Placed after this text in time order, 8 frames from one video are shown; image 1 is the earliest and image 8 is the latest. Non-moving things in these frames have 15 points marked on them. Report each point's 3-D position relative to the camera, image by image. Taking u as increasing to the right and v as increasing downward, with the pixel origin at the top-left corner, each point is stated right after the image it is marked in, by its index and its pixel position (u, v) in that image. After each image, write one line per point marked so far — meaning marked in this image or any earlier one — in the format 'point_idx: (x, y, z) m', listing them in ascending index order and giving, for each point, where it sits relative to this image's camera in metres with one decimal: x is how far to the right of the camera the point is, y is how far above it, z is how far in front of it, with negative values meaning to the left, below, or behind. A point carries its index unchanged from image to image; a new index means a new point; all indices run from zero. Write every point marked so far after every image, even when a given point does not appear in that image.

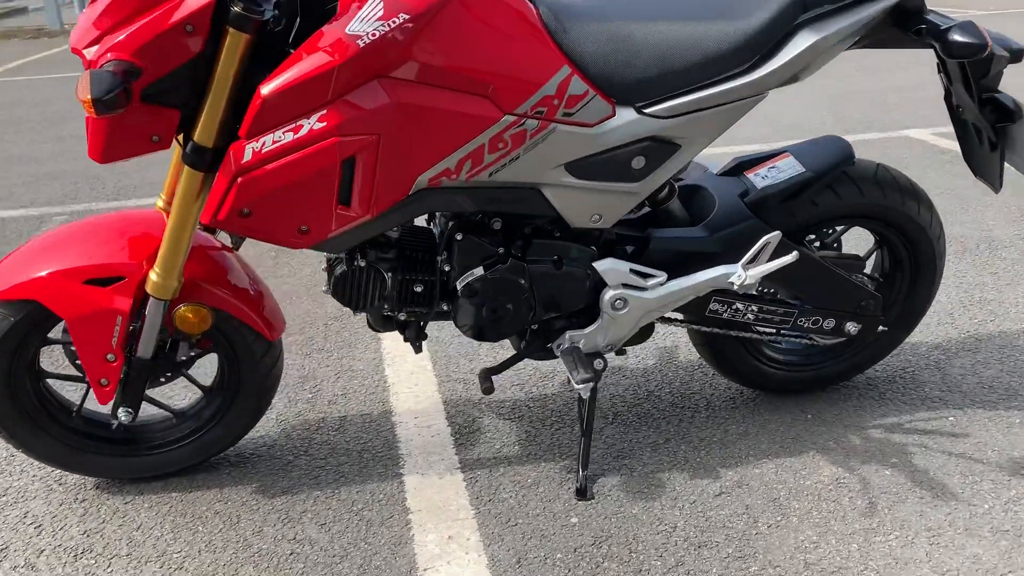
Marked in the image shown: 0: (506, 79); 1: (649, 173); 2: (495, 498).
0: (0.0, +0.4, +1.8) m
1: (+0.3, +0.3, +2.0) m
2: (0.0, -0.5, +2.2) m
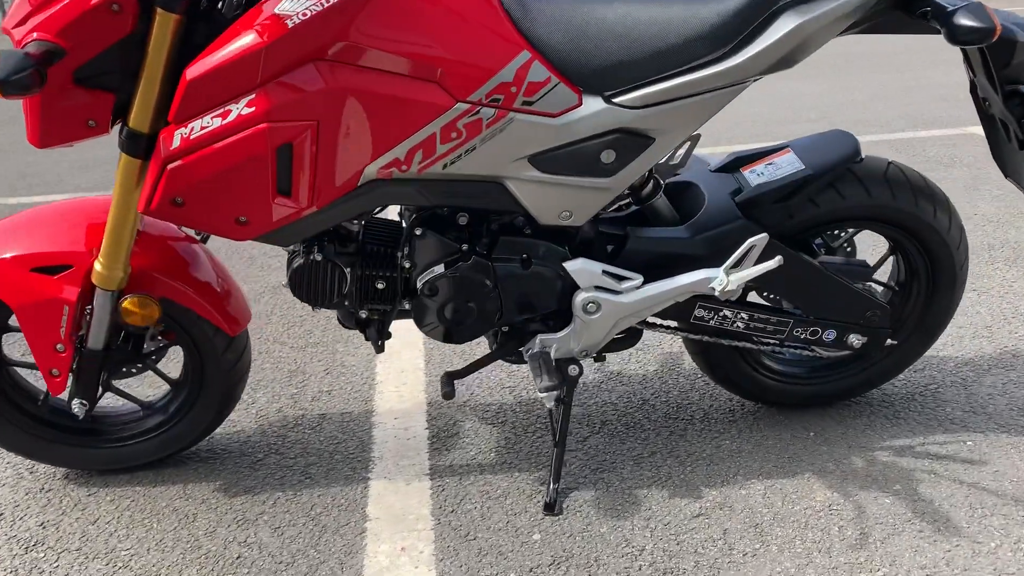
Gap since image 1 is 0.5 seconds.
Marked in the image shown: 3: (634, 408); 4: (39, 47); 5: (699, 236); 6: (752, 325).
0: (-0.1, +0.4, +1.7) m
1: (+0.2, +0.3, +1.9) m
2: (-0.1, -0.5, +2.1) m
3: (+0.3, -0.3, +2.5) m
4: (-0.8, +0.4, +1.5) m
5: (+0.4, +0.1, +2.0) m
6: (+0.6, -0.1, +2.1) m
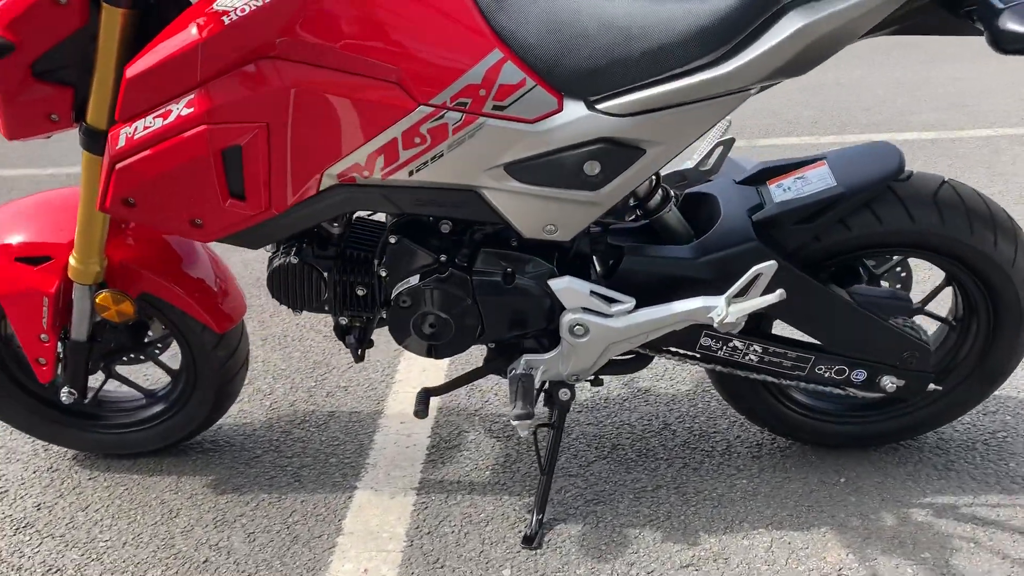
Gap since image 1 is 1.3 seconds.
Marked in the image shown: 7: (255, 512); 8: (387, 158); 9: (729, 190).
0: (-0.2, +0.4, +1.6) m
1: (+0.2, +0.2, +1.7) m
2: (-0.2, -0.5, +2.0) m
3: (+0.4, -0.4, +2.3) m
4: (-0.9, +0.4, +1.5) m
5: (+0.4, +0.1, +1.8) m
6: (+0.5, -0.1, +1.9) m
7: (-0.6, -0.5, +2.1) m
8: (-0.2, +0.2, +1.6) m
9: (+0.5, +0.2, +1.9) m
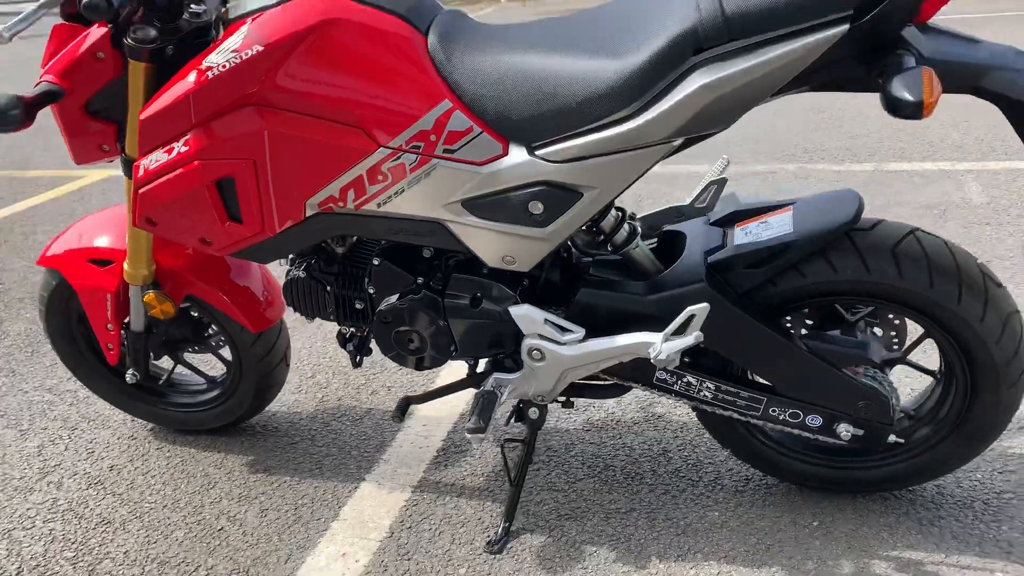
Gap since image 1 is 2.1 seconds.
0: (-0.3, +0.4, +1.8) m
1: (+0.1, +0.1, +1.8) m
2: (-0.2, -0.6, +2.2) m
3: (+0.4, -0.5, +2.4) m
4: (-1.0, +0.4, +1.9) m
5: (+0.3, 0.0, +1.9) m
6: (+0.5, -0.2, +1.9) m
7: (-0.6, -0.5, +2.4) m
8: (-0.3, +0.2, +1.8) m
9: (+0.4, +0.1, +2.0) m
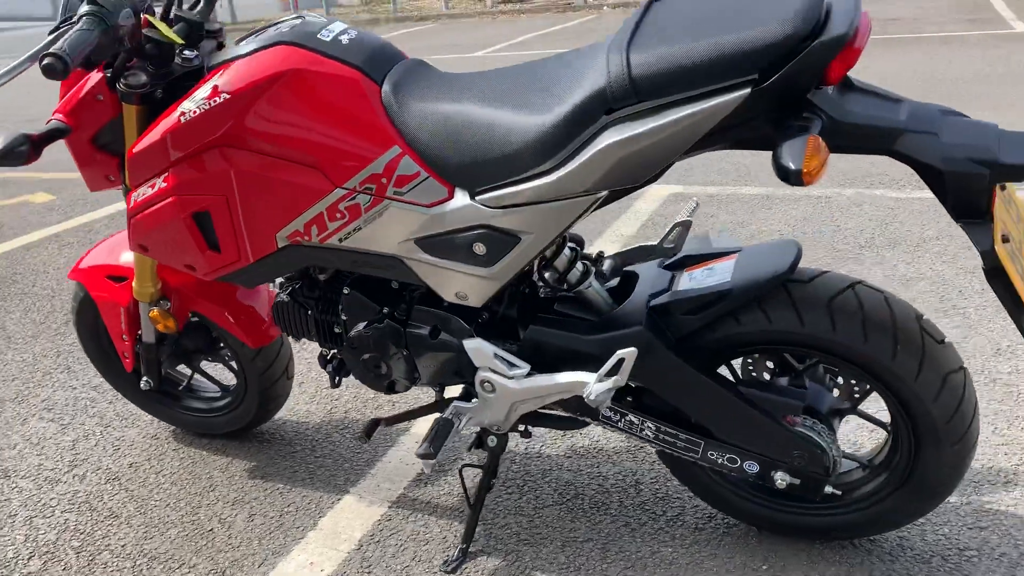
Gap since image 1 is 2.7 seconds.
0: (-0.4, +0.3, +1.9) m
1: (0.0, +0.1, +1.9) m
2: (-0.3, -0.7, +2.3) m
3: (+0.3, -0.5, +2.5) m
4: (-1.1, +0.4, +2.1) m
5: (+0.2, -0.1, +2.0) m
6: (+0.3, -0.3, +2.0) m
7: (-0.7, -0.6, +2.6) m
8: (-0.4, +0.1, +2.0) m
9: (+0.3, 0.0, +2.0) m
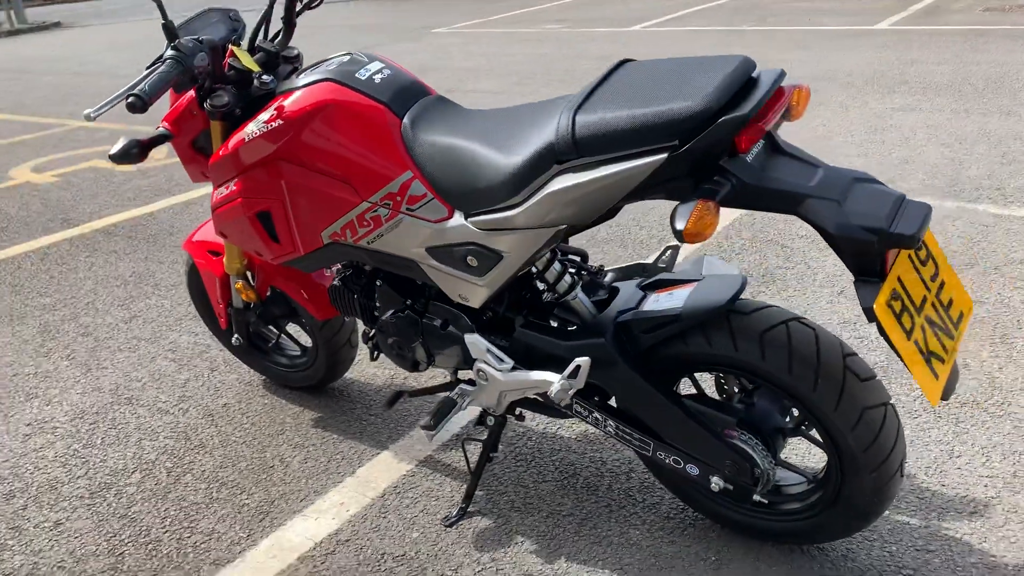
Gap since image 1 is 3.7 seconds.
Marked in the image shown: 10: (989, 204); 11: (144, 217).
0: (-0.4, +0.3, +2.3) m
1: (-0.1, 0.0, +2.2) m
2: (-0.3, -0.6, +2.7) m
3: (+0.3, -0.6, +2.8) m
4: (-1.0, +0.4, +2.6) m
5: (+0.1, -0.1, +2.3) m
6: (+0.3, -0.4, +2.3) m
7: (-0.7, -0.5, +3.1) m
8: (-0.4, +0.2, +2.4) m
9: (+0.3, 0.0, +2.3) m
10: (+2.6, +0.5, +4.8) m
11: (-2.4, +0.5, +5.8) m
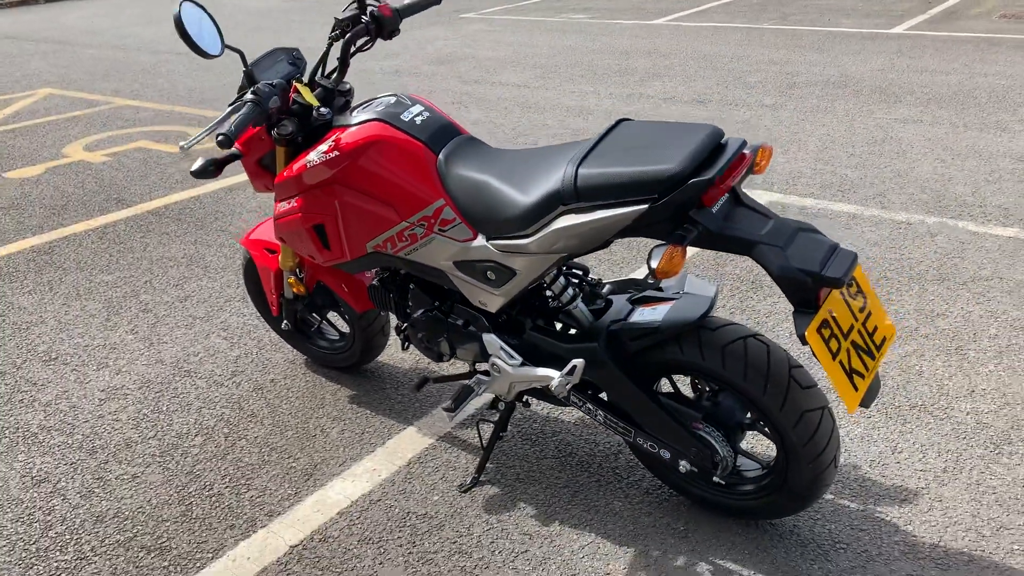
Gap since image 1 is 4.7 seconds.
0: (-0.3, +0.3, +2.8) m
1: (0.0, 0.0, +2.7) m
2: (-0.3, -0.6, +3.2) m
3: (+0.3, -0.6, +3.2) m
4: (-1.0, +0.5, +3.1) m
5: (+0.2, -0.2, +2.8) m
6: (+0.3, -0.4, +2.8) m
7: (-0.6, -0.5, +3.6) m
8: (-0.4, +0.1, +2.9) m
9: (+0.3, 0.0, +2.8) m
10: (+2.7, +0.4, +5.2) m
11: (-2.3, +0.6, +6.3) m
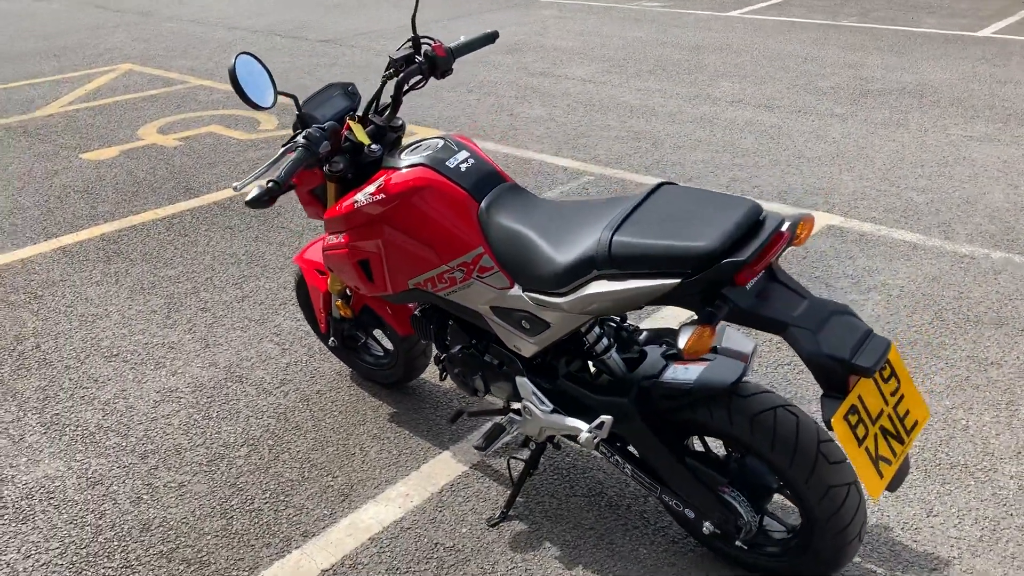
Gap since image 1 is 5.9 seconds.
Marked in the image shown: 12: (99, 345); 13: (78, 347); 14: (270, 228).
0: (-0.2, +0.1, +2.8) m
1: (+0.1, -0.1, +2.7) m
2: (-0.2, -0.8, +3.3) m
3: (+0.4, -0.8, +3.3) m
4: (-0.8, +0.4, +3.1) m
5: (+0.3, -0.3, +2.8) m
6: (+0.4, -0.6, +2.8) m
7: (-0.5, -0.6, +3.6) m
8: (-0.3, 0.0, +2.9) m
9: (+0.4, -0.2, +2.8) m
10: (+3.0, +0.2, +5.0) m
11: (-1.9, +0.7, +6.5) m
12: (-2.1, -0.3, +4.5) m
13: (-2.2, -0.3, +4.4) m
14: (-1.6, +0.4, +5.8) m
